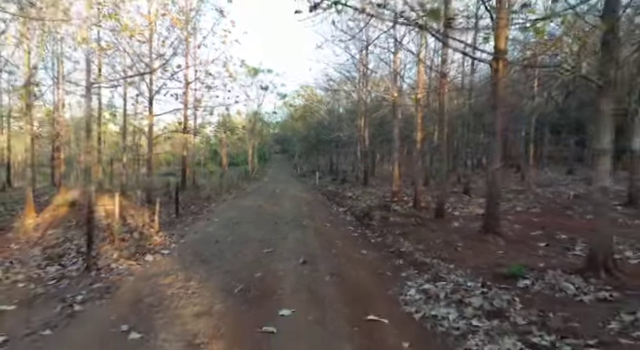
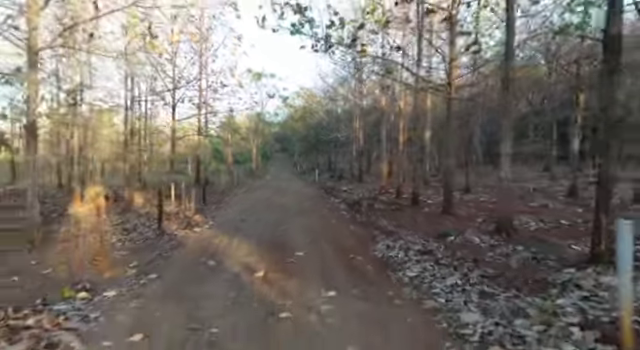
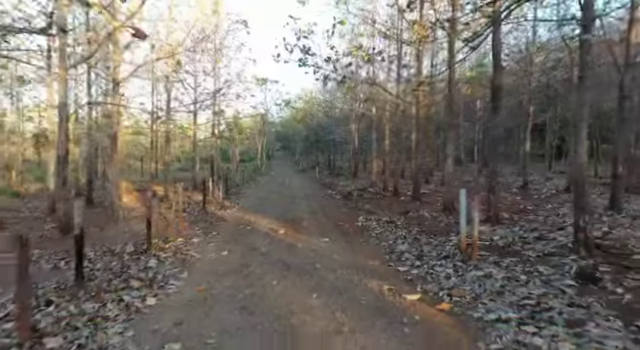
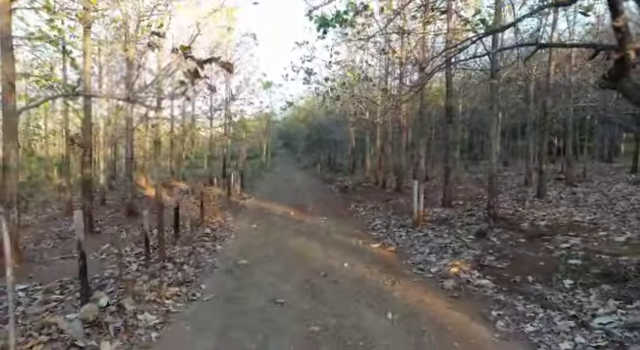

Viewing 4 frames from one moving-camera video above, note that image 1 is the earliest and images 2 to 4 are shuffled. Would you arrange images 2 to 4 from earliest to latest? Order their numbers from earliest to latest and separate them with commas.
2, 3, 4
